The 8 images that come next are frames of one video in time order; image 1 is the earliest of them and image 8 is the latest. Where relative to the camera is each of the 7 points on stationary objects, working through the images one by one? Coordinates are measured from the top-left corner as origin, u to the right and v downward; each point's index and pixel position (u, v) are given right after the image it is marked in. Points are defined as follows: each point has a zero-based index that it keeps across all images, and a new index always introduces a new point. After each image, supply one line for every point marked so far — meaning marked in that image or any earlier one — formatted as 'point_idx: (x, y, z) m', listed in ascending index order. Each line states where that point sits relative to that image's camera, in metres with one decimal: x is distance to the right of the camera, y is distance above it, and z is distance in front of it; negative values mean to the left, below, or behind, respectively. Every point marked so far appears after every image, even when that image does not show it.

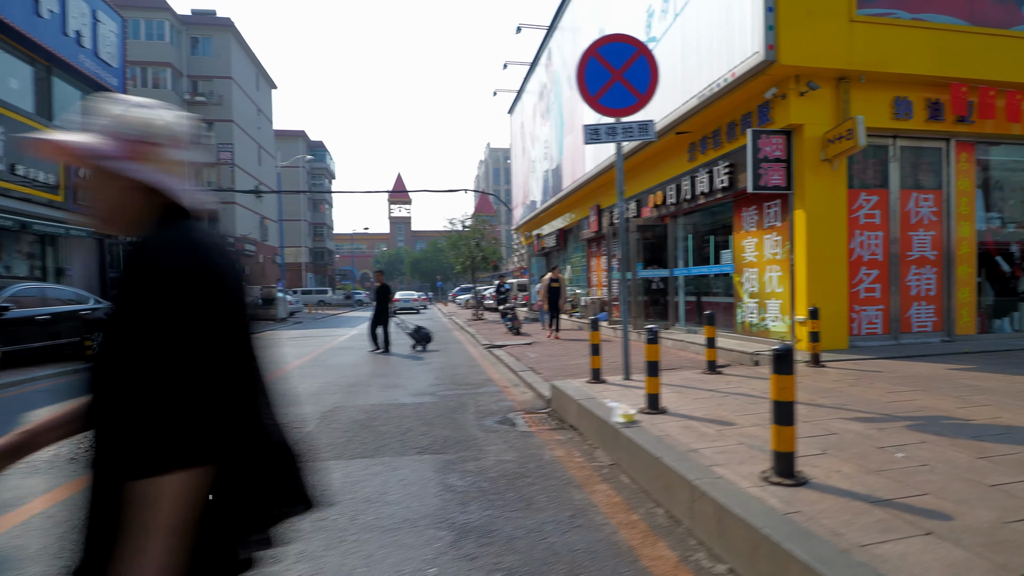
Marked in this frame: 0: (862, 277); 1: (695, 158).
0: (+4.8, +0.1, +7.9) m
1: (+3.0, +2.2, +9.7) m
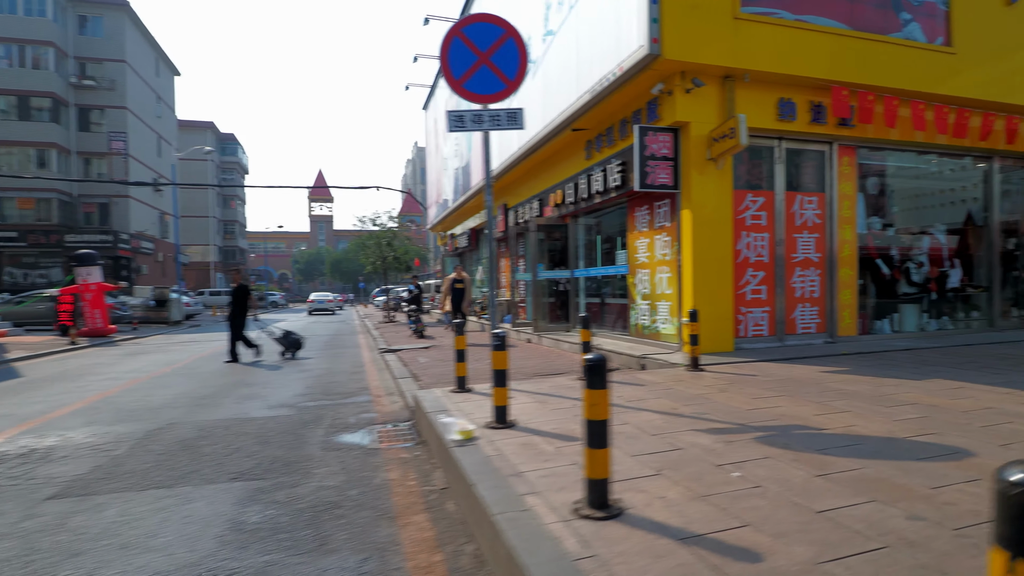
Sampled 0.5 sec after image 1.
0: (+3.2, +0.1, +7.8) m
1: (+1.3, +2.2, +9.4) m
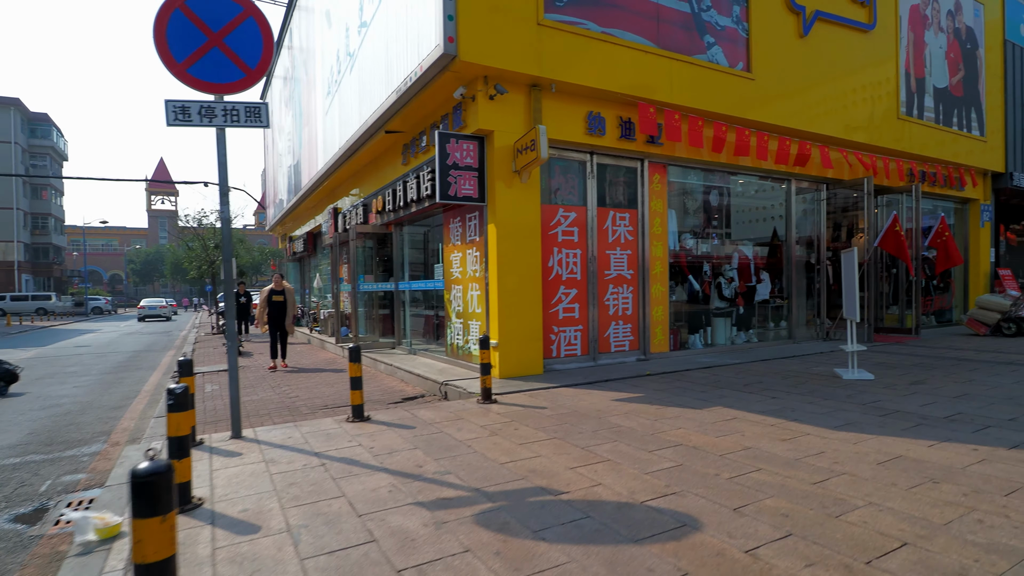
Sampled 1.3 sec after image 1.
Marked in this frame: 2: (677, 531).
0: (+0.6, -0.1, +7.5) m
1: (-1.6, +1.9, +8.7) m
2: (+0.7, -1.1, +2.6) m
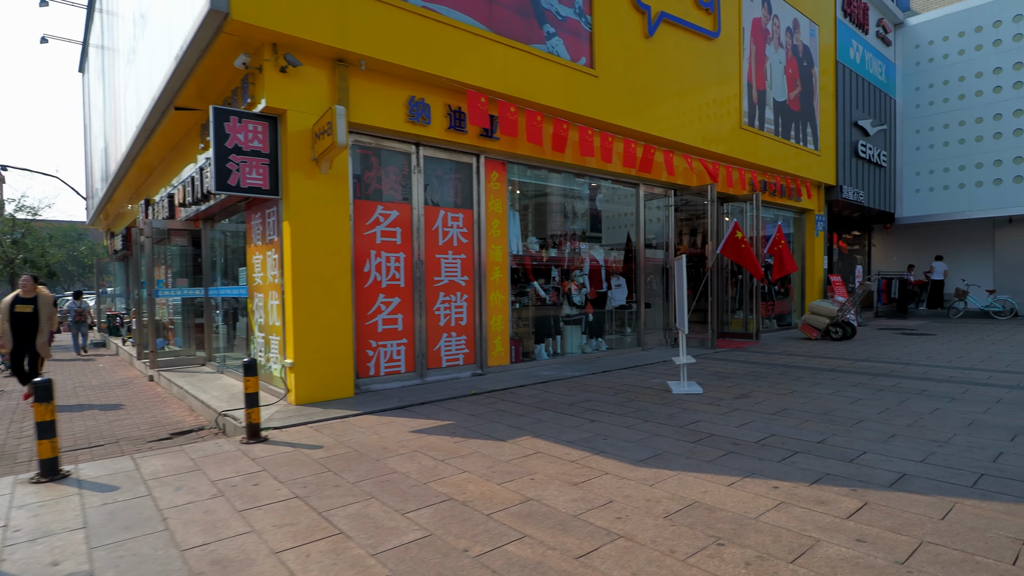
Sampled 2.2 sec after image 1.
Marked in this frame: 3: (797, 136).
0: (-1.5, -0.2, +6.6) m
1: (-3.9, +1.8, +7.4) m
2: (-0.5, -1.2, +1.8) m
3: (+6.5, +3.5, +13.2) m
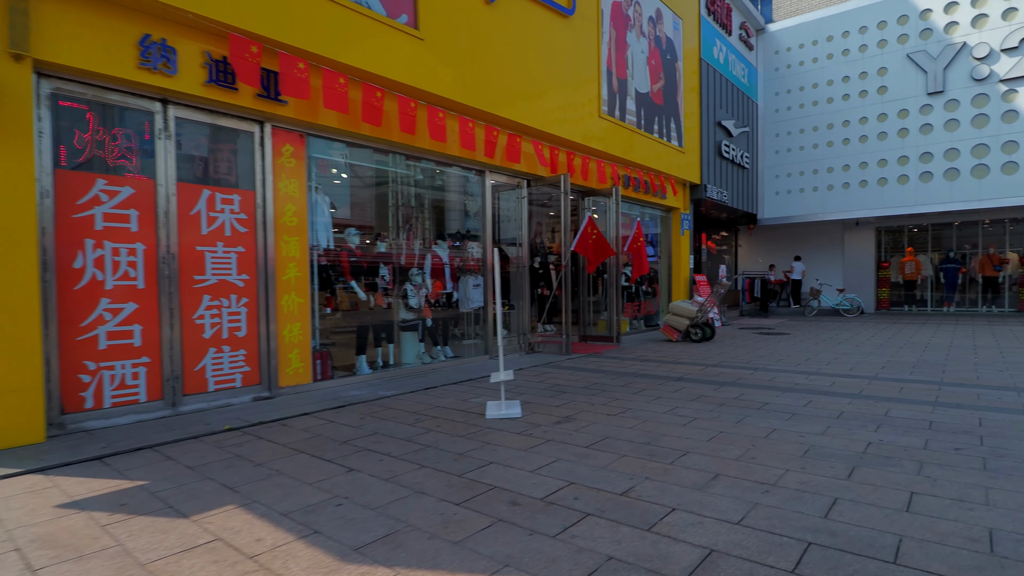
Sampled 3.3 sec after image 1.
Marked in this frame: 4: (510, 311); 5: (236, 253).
0: (-3.5, -0.2, +4.9) m
1: (-6.0, +1.8, +5.3) m
2: (-1.7, -1.2, +0.3) m
3: (+3.3, +3.5, +12.8) m
4: (-0.3, -0.4, +9.5) m
5: (-2.8, +0.3, +5.8) m
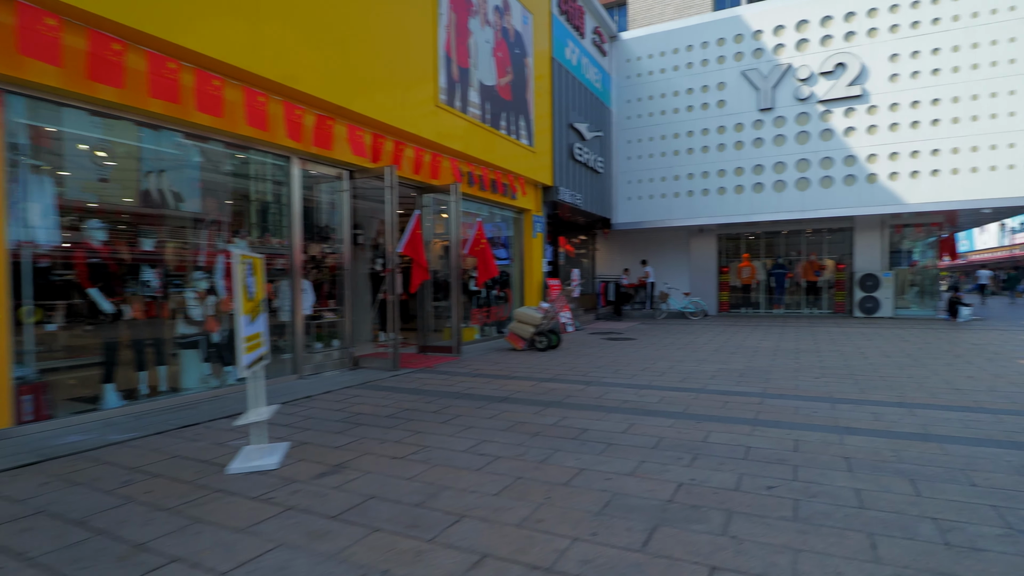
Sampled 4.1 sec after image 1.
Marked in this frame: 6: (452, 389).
0: (-5.1, -0.3, +3.0) m
1: (-7.5, +1.7, +2.8) m
2: (-2.3, -1.3, -1.1) m
3: (-0.1, +3.4, +12.1) m
4: (-2.9, -0.5, +8.2) m
5: (-4.6, +0.3, +4.1) m
6: (-0.7, -1.2, +7.0) m
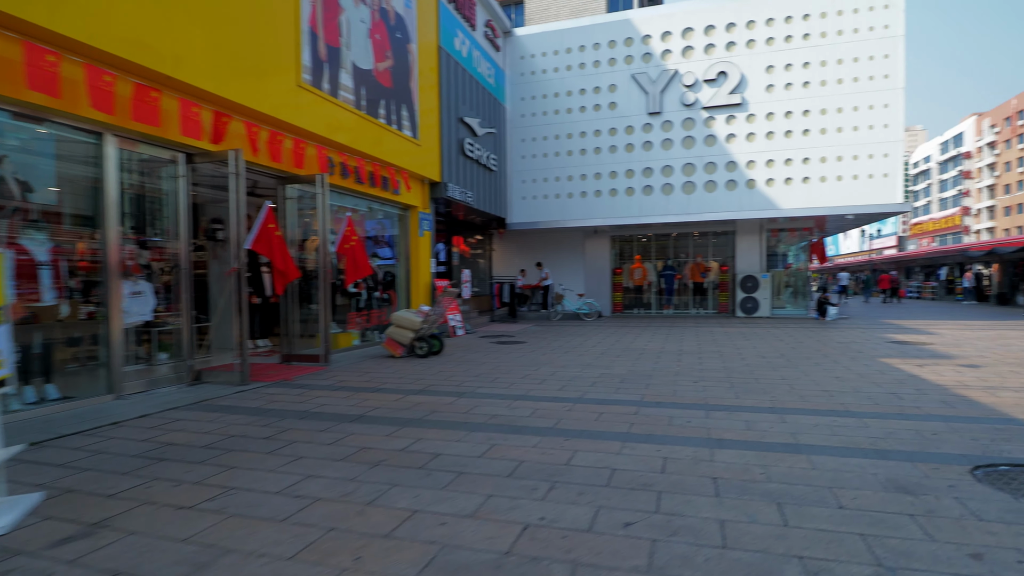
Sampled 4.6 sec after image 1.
0: (-5.9, -0.4, +1.5) m
1: (-8.3, +1.7, +0.9) m
2: (-2.5, -1.3, -2.2) m
3: (-2.4, +3.4, +11.3) m
4: (-4.5, -0.5, +6.9) m
5: (-5.6, +0.2, +2.6) m
6: (-2.2, -1.2, +6.0) m
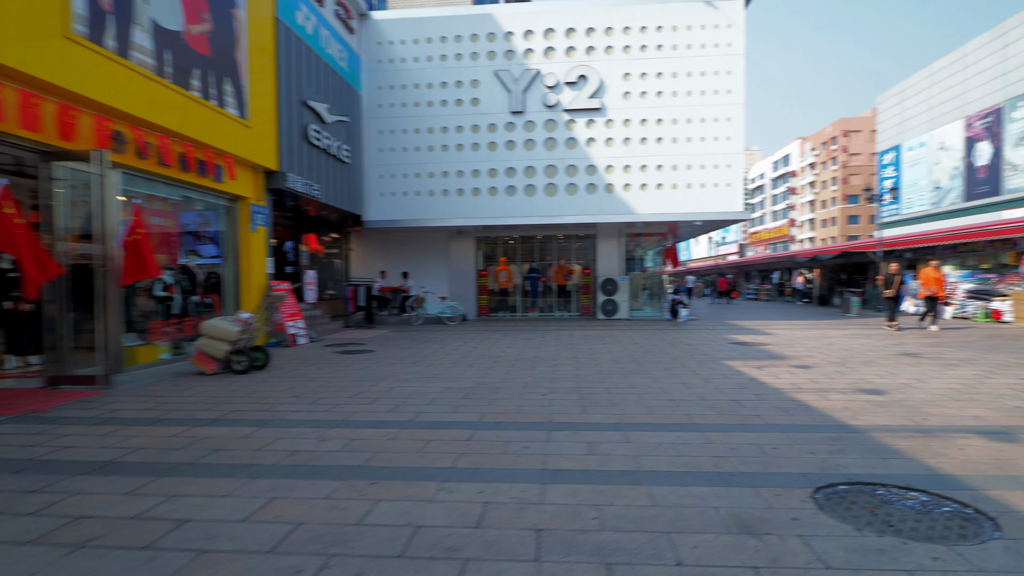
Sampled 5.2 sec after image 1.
0: (-6.4, -0.4, -0.7) m
1: (-8.6, +1.7, -1.8) m
2: (-2.3, -1.3, -3.5) m
3: (-5.1, +3.3, +9.6) m
4: (-6.2, -0.6, +4.9) m
5: (-6.3, +0.2, +0.5) m
6: (-3.8, -1.3, +4.5) m
